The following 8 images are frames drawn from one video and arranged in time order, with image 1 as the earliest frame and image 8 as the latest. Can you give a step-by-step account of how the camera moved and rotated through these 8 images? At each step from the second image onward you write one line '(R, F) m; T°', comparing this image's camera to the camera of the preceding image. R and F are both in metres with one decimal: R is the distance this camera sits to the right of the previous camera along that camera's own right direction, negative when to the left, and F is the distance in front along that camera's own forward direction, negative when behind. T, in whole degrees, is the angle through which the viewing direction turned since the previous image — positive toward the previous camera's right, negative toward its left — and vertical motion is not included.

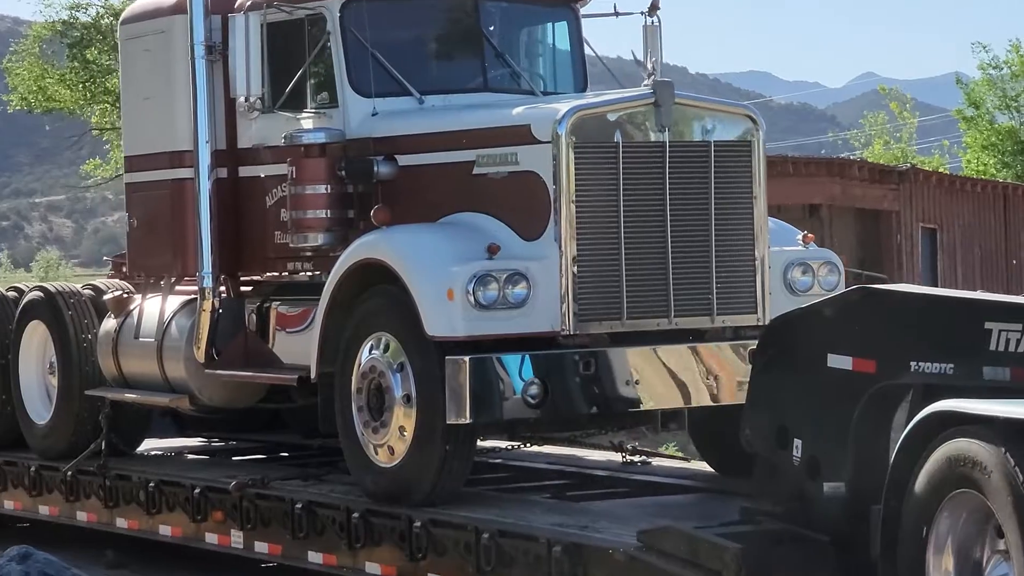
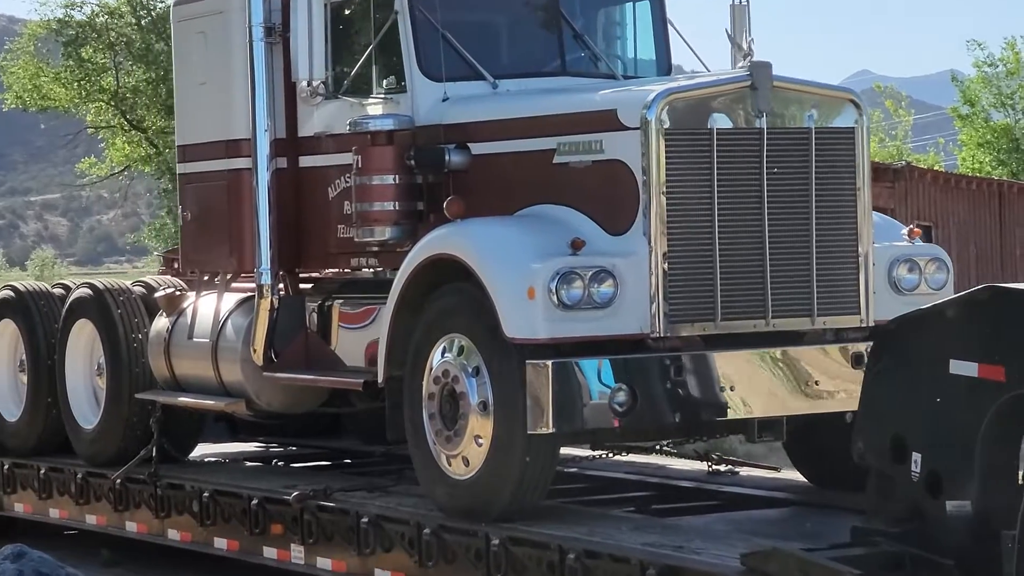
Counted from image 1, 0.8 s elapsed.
(-0.2, +0.5) m; -1°
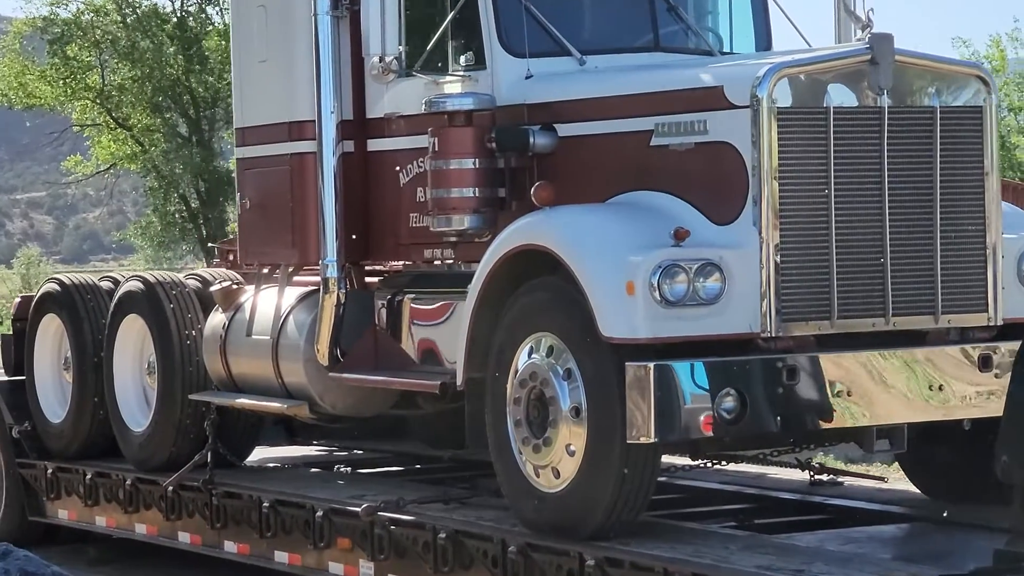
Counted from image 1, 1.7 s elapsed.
(-0.2, +0.6) m; -1°
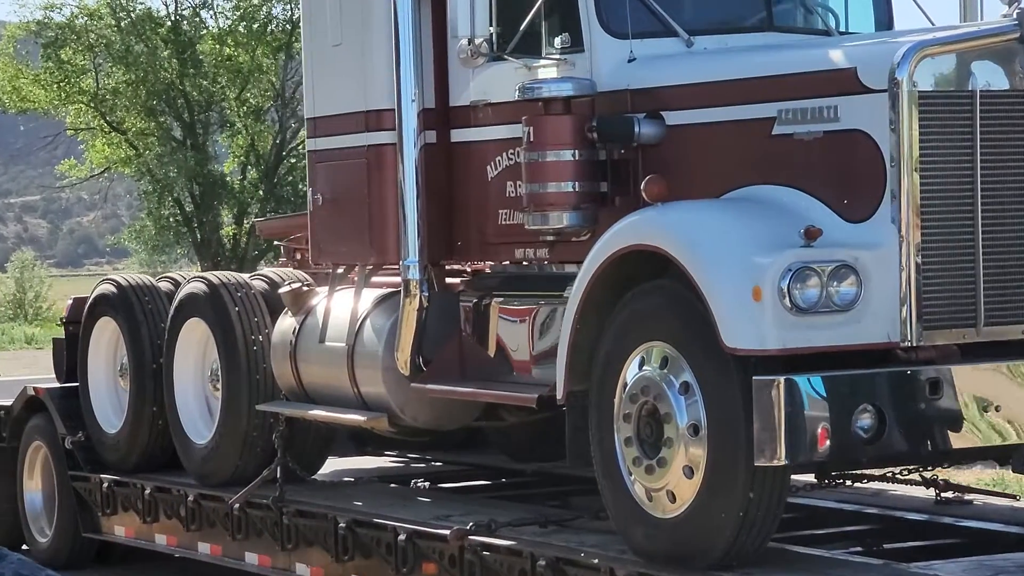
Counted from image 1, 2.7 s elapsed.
(-0.2, +0.6) m; -1°
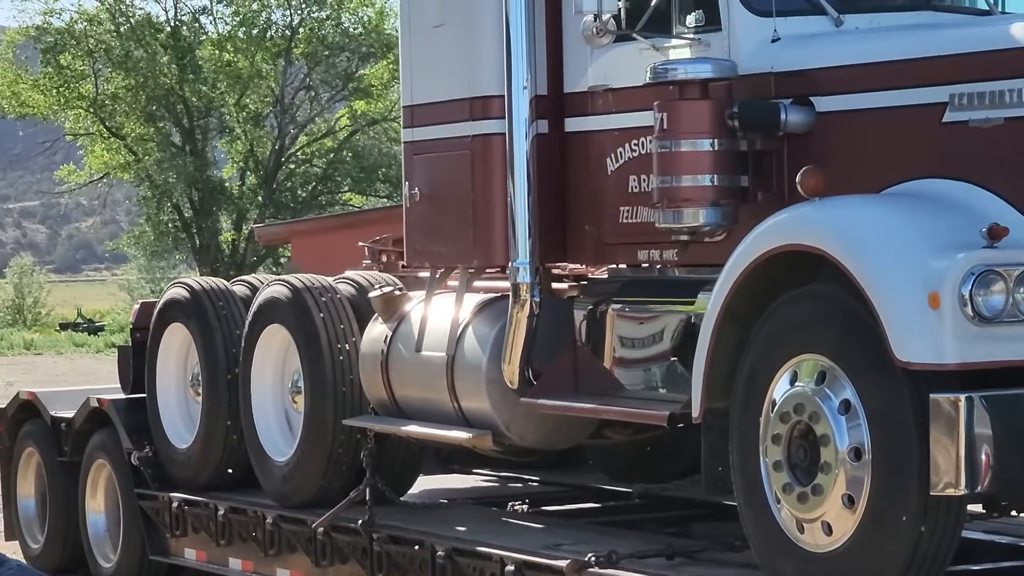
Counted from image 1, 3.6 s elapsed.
(-0.3, +0.6) m; -1°
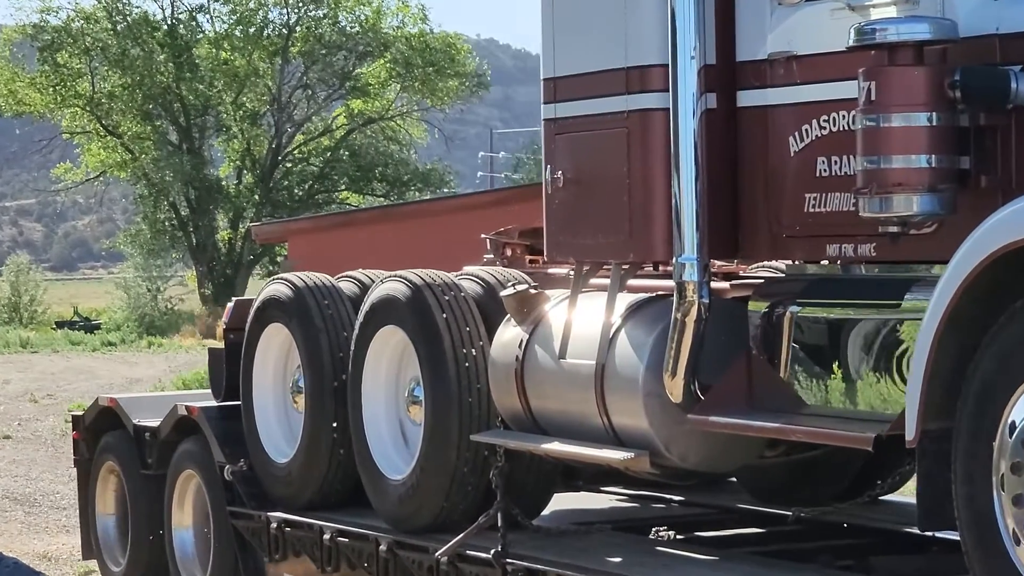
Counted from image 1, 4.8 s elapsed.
(-0.5, +0.7) m; 0°
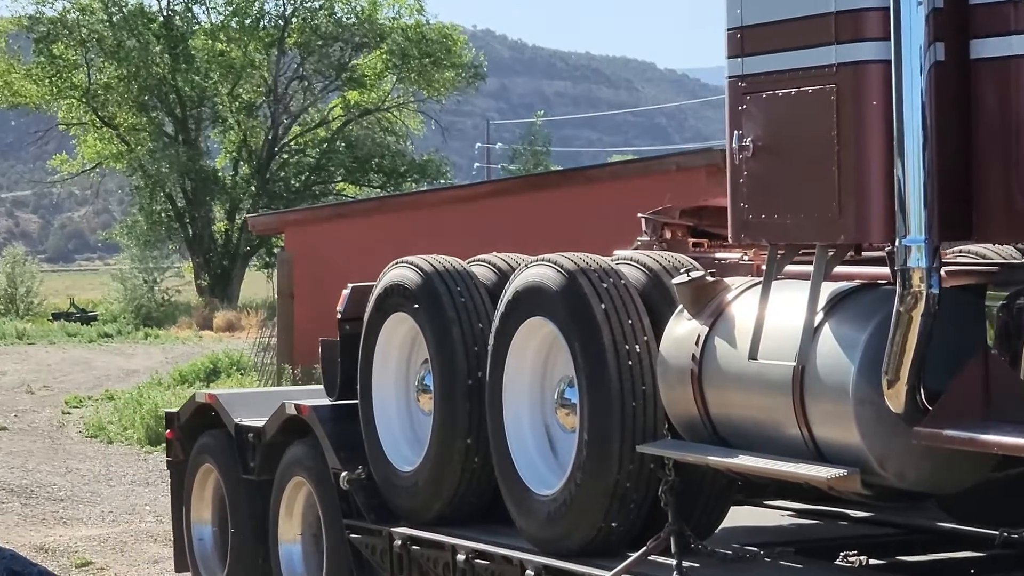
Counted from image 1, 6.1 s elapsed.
(-0.5, +0.8) m; 0°
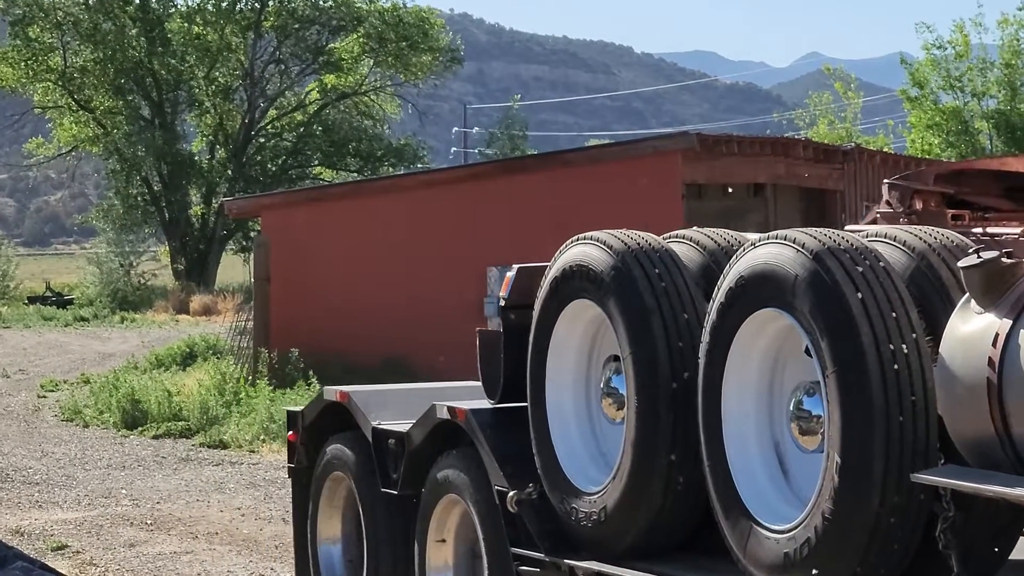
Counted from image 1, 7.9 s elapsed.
(-0.6, +1.0) m; +1°
